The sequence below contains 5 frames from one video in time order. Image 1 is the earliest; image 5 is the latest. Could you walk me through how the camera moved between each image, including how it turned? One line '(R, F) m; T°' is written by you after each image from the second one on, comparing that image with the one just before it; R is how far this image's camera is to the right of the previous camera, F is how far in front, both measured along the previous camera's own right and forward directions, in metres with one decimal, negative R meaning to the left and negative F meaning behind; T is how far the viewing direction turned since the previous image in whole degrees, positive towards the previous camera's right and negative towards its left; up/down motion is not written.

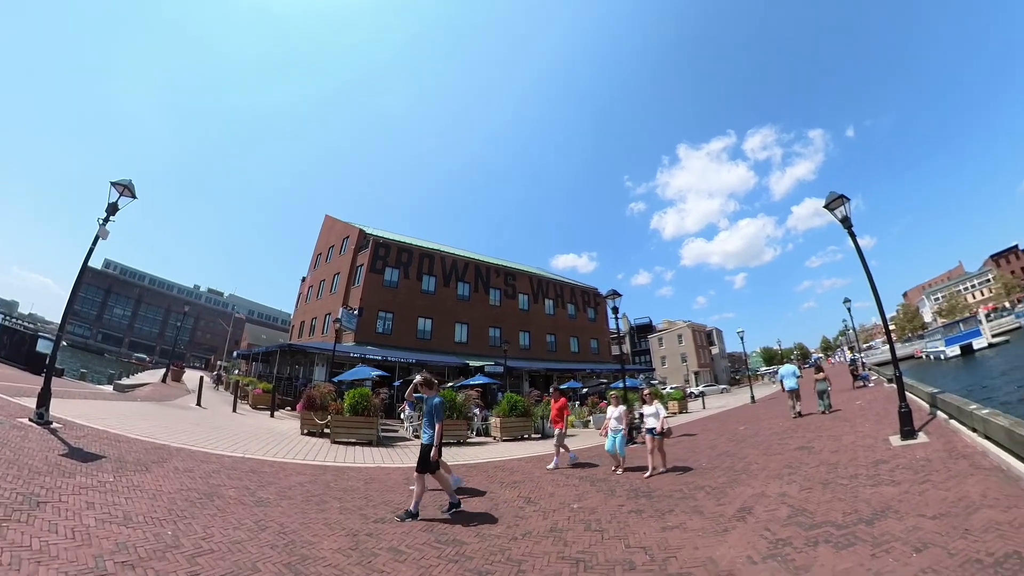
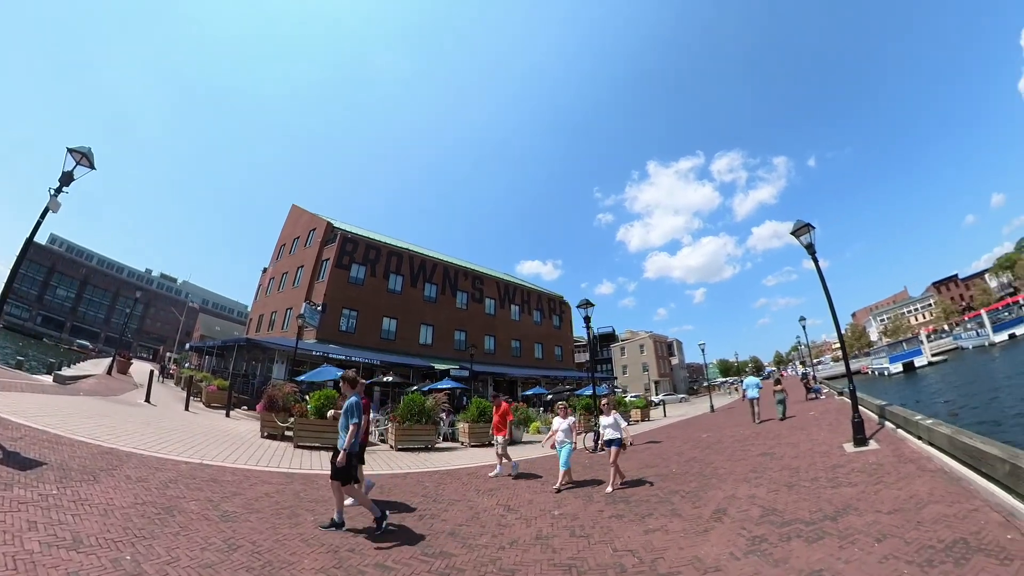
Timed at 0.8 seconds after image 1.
(-0.2, -0.1) m; +4°
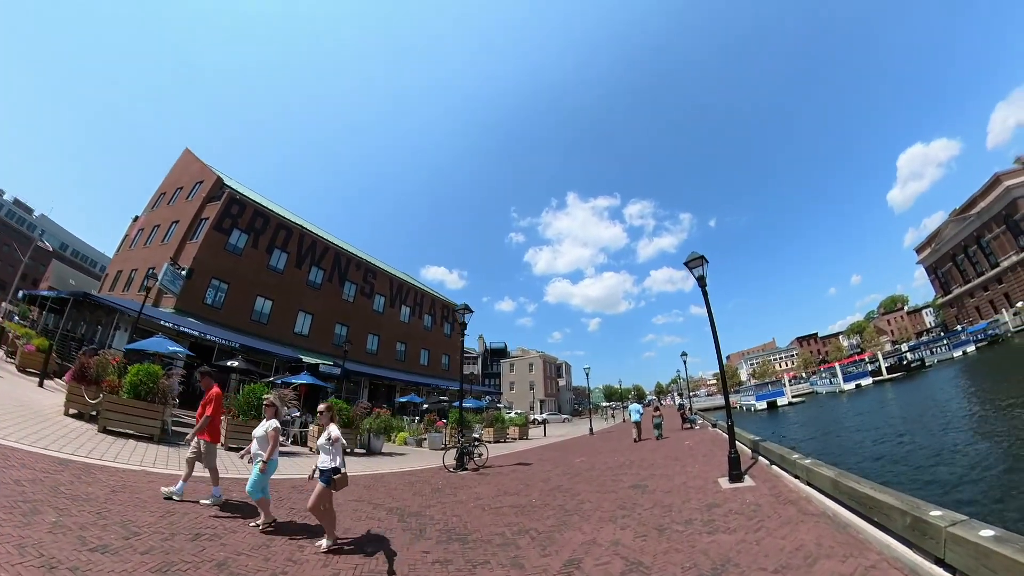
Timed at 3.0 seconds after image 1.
(+0.6, +1.3) m; +10°
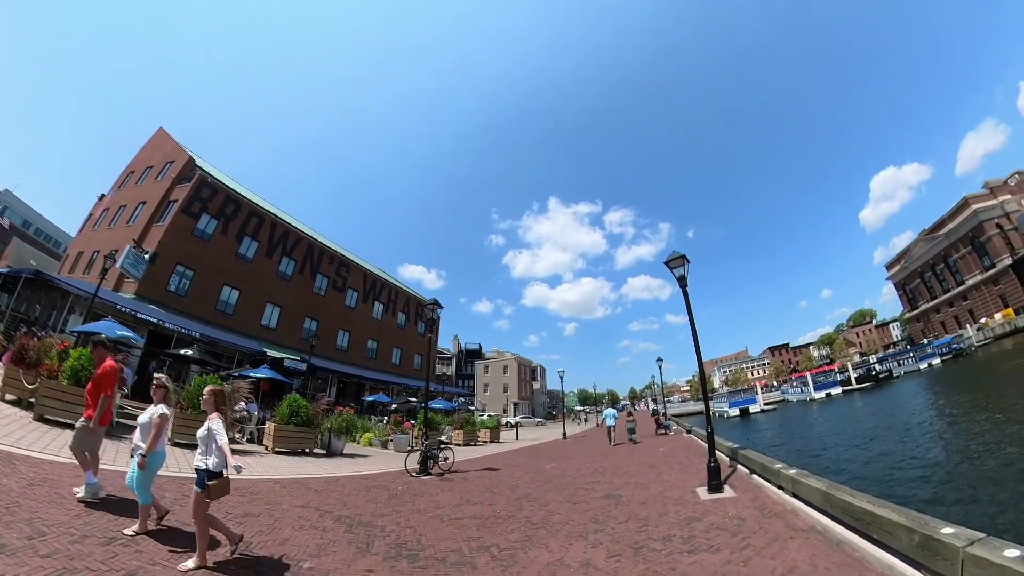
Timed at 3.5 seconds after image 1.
(+0.1, +0.5) m; +2°
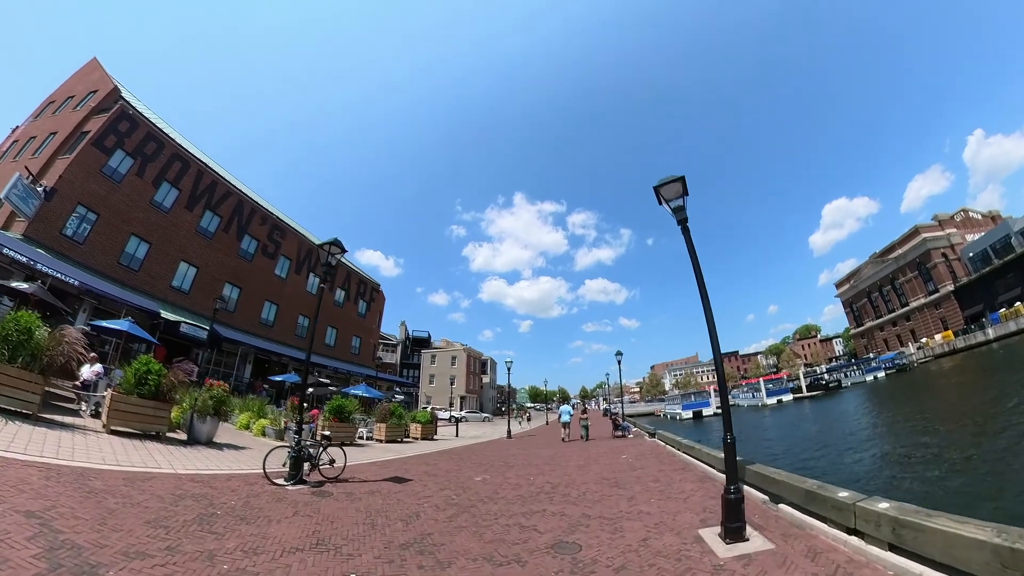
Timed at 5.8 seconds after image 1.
(+0.4, +2.7) m; +4°
